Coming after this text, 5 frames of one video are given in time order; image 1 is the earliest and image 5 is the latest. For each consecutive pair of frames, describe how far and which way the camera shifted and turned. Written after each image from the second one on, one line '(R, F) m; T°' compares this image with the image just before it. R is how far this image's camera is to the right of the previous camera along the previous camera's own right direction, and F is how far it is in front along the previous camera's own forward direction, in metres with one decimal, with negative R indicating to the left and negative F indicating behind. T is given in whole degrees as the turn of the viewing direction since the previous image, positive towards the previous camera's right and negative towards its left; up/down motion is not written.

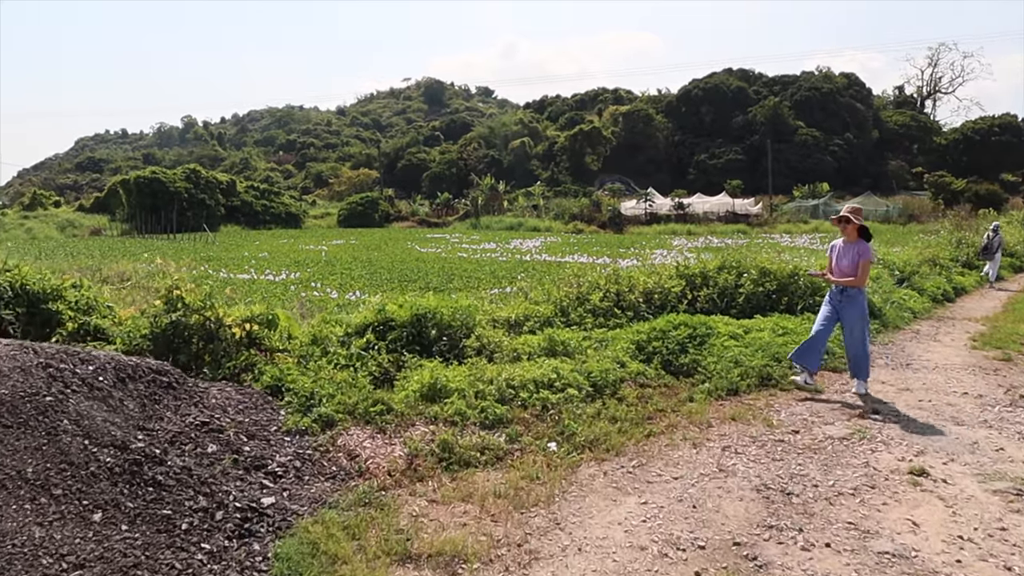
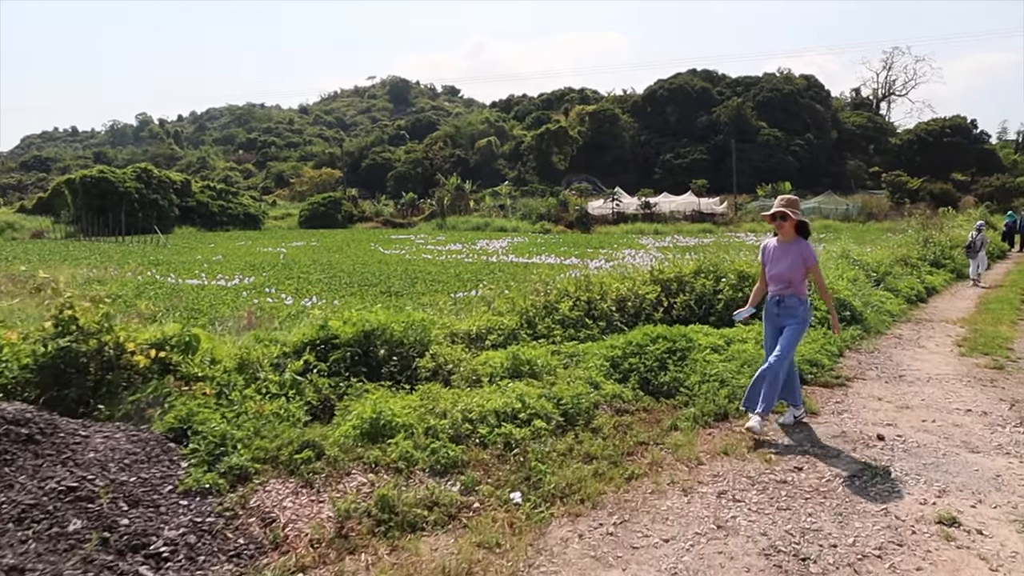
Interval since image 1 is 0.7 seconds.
(0.0, +0.8) m; +2°
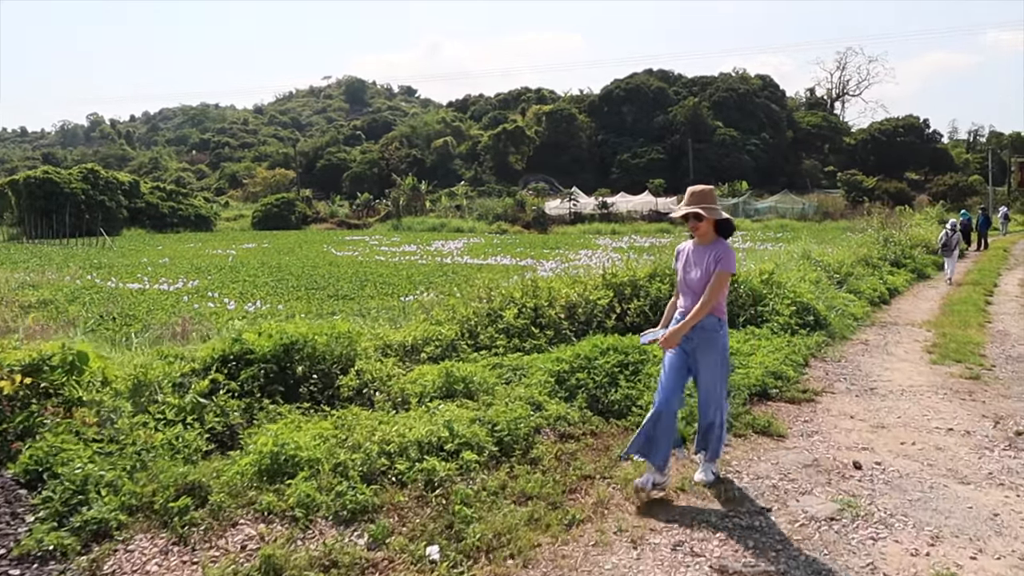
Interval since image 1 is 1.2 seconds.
(+0.1, +0.7) m; +2°
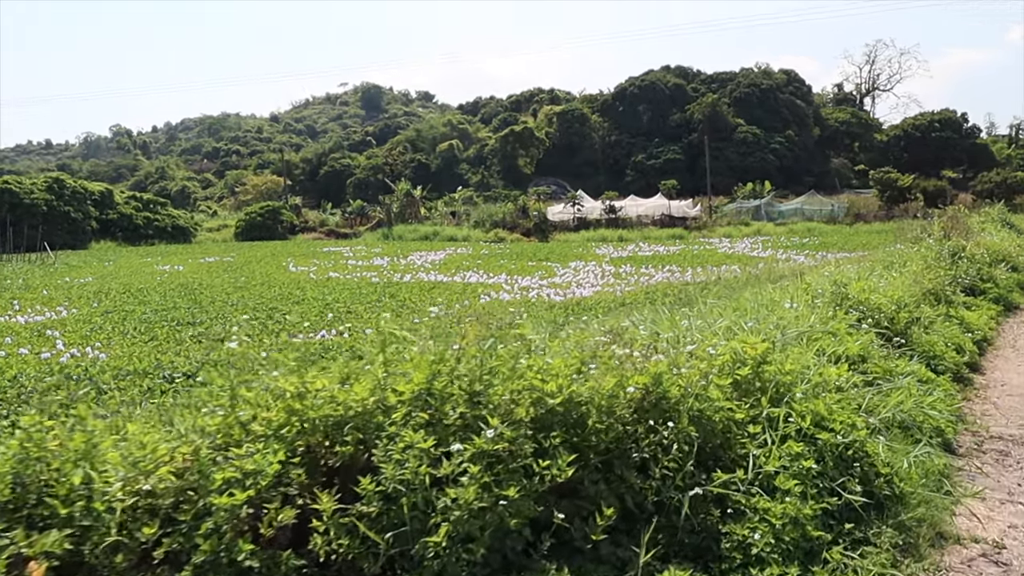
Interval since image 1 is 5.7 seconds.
(+1.5, +5.6) m; -1°
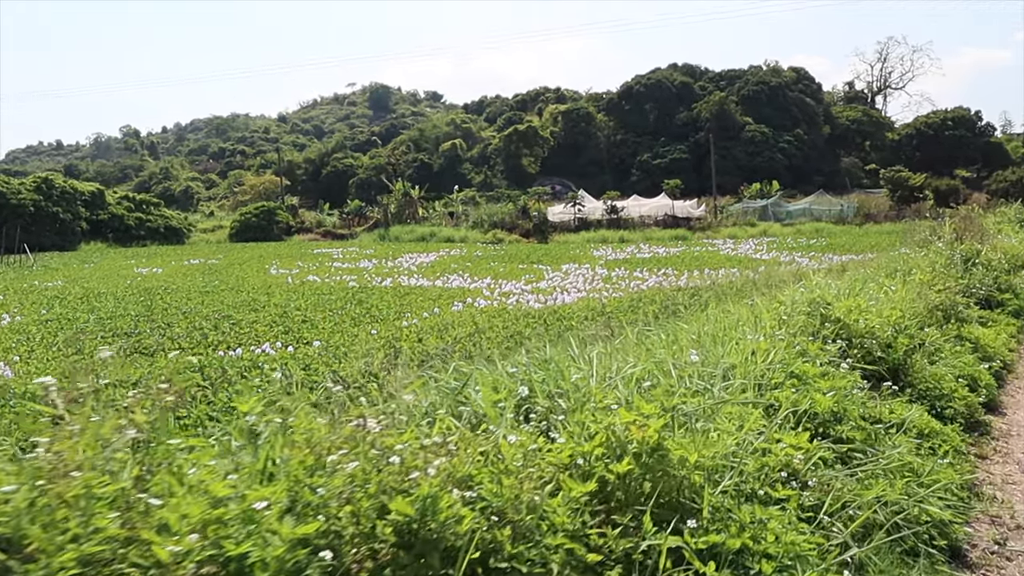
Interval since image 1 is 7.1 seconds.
(+0.6, +1.6) m; -1°
